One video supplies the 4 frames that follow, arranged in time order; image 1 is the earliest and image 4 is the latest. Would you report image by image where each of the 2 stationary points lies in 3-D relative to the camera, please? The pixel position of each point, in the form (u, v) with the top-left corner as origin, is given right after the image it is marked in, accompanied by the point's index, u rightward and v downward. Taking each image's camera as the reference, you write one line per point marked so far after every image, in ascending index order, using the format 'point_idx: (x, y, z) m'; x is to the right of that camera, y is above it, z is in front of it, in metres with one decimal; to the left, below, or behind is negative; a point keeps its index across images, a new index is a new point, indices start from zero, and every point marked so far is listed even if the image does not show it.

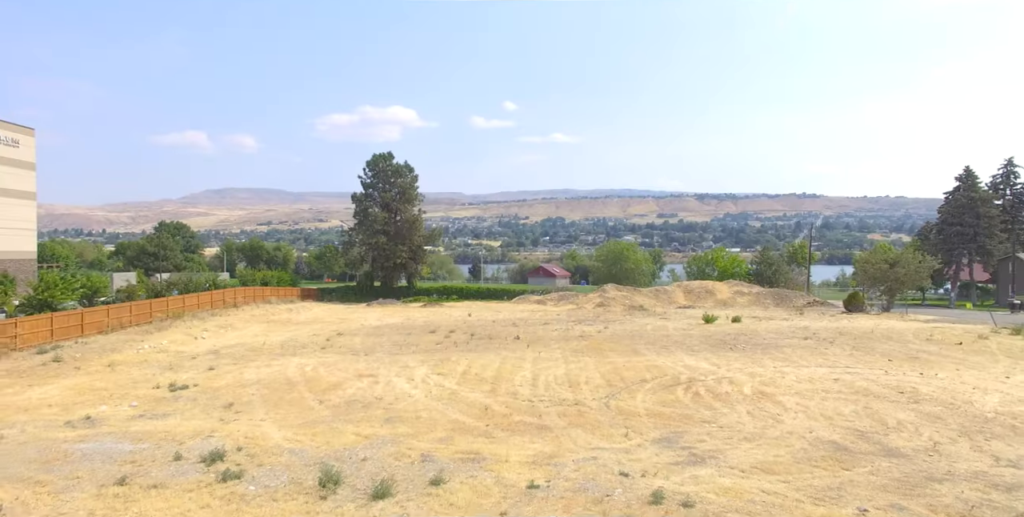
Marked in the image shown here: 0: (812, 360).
0: (+8.2, -2.8, +18.7) m
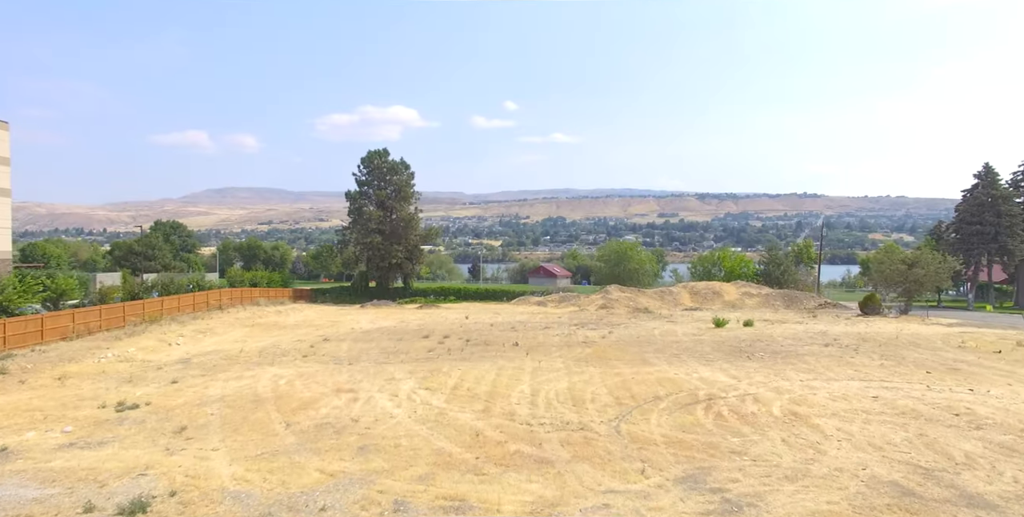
0: (+8.1, -2.8, +16.9) m
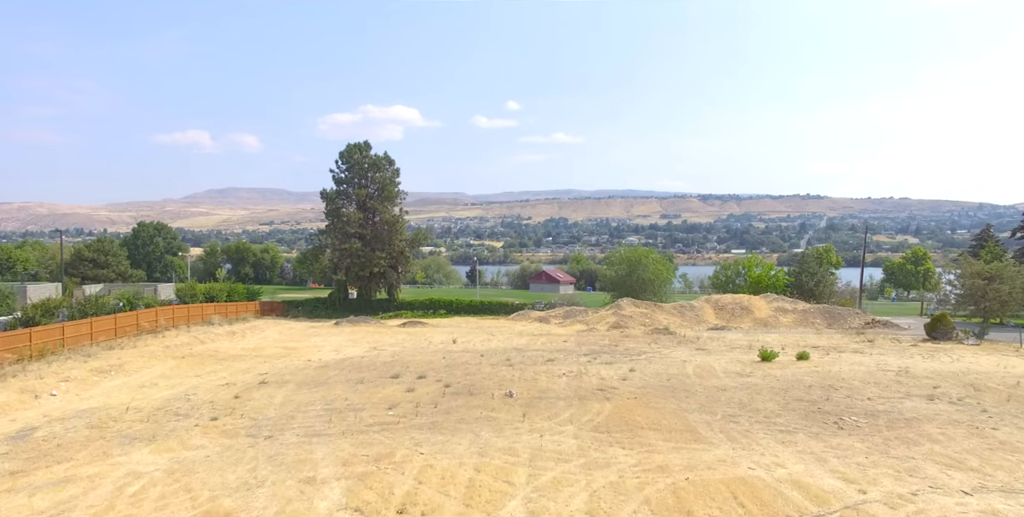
0: (+7.9, -3.3, +10.9) m
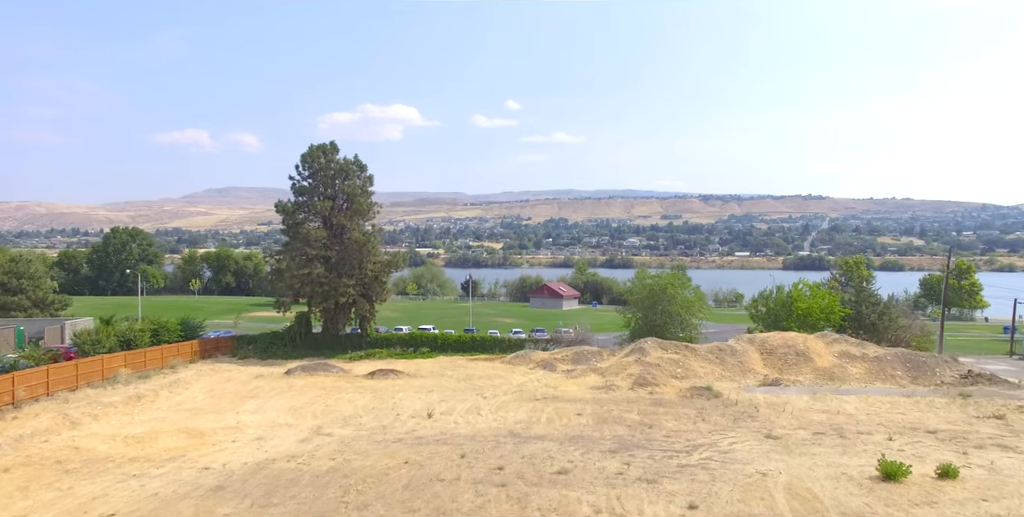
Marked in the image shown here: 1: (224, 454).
0: (+7.8, -4.8, +2.8) m
1: (-7.8, -5.2, +18.3) m
